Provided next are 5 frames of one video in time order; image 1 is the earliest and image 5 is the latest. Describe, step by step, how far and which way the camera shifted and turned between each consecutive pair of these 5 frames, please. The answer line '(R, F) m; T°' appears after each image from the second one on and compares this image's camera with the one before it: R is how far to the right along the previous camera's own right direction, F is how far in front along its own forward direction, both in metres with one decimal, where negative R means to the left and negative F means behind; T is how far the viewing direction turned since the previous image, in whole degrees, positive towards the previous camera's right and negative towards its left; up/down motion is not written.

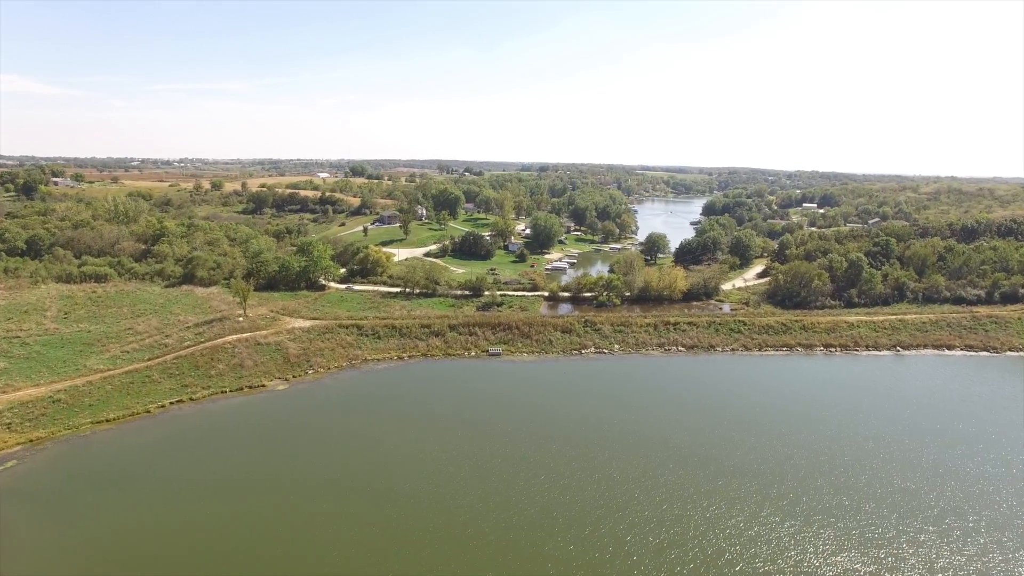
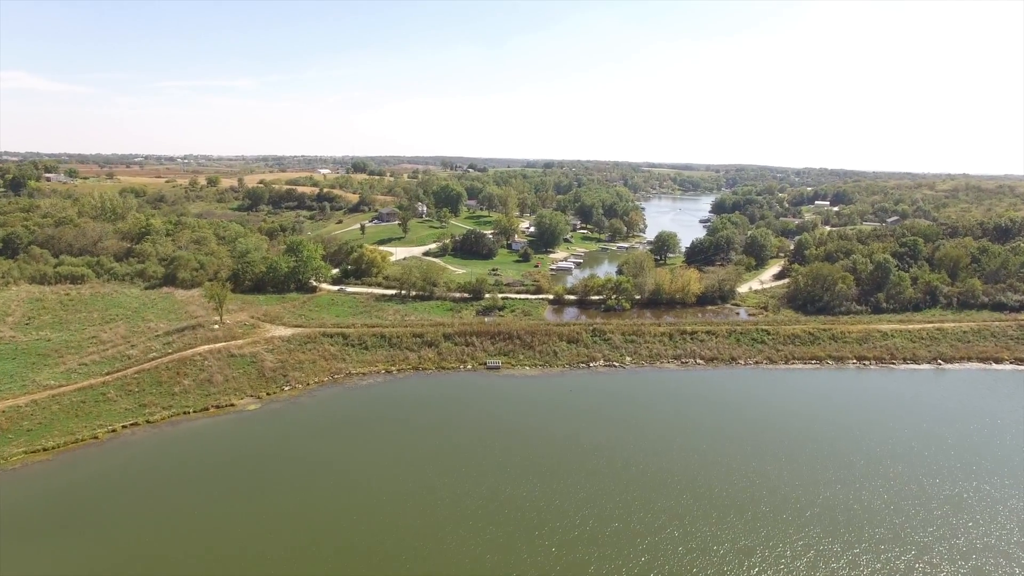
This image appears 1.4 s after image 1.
(+0.2, +2.8) m; 0°
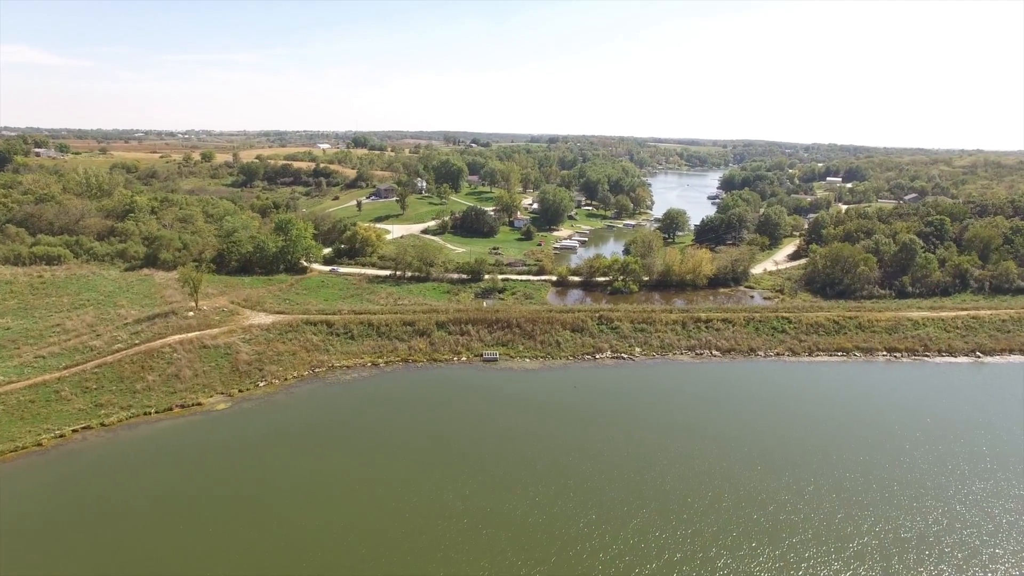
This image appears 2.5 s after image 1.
(+0.3, +2.3) m; 0°
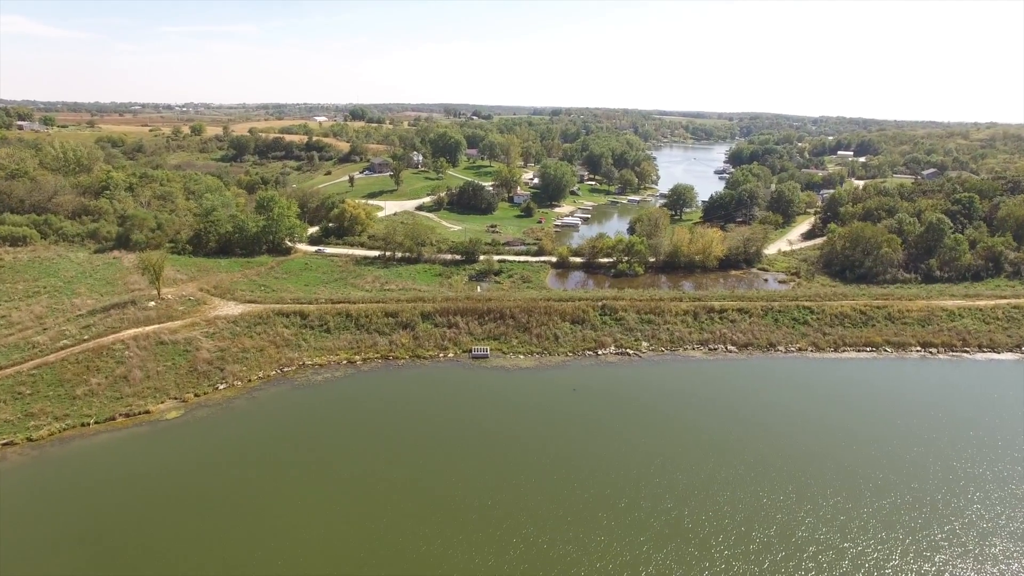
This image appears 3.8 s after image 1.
(+0.4, +2.5) m; 0°
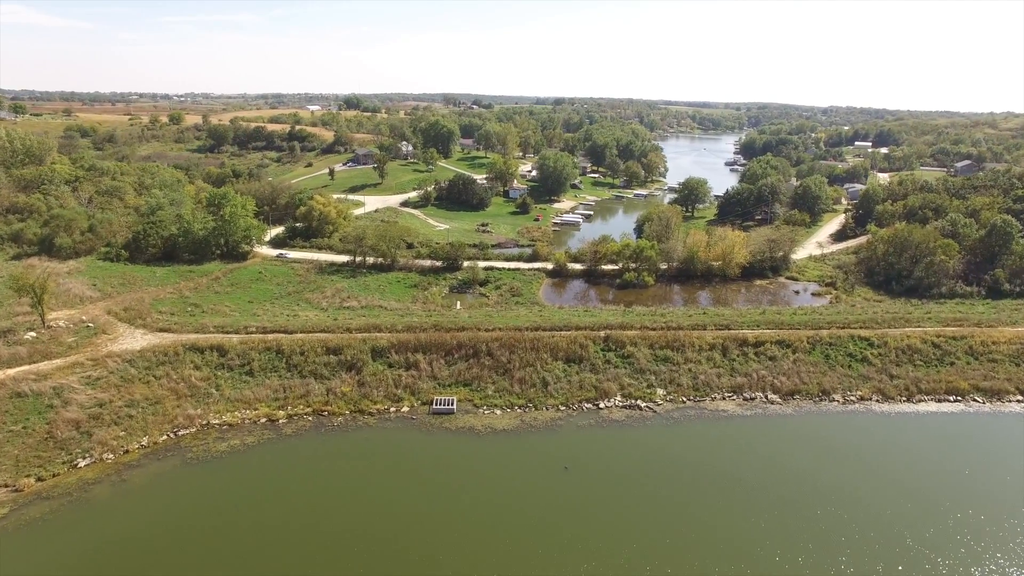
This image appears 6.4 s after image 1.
(+0.9, +5.2) m; 0°
